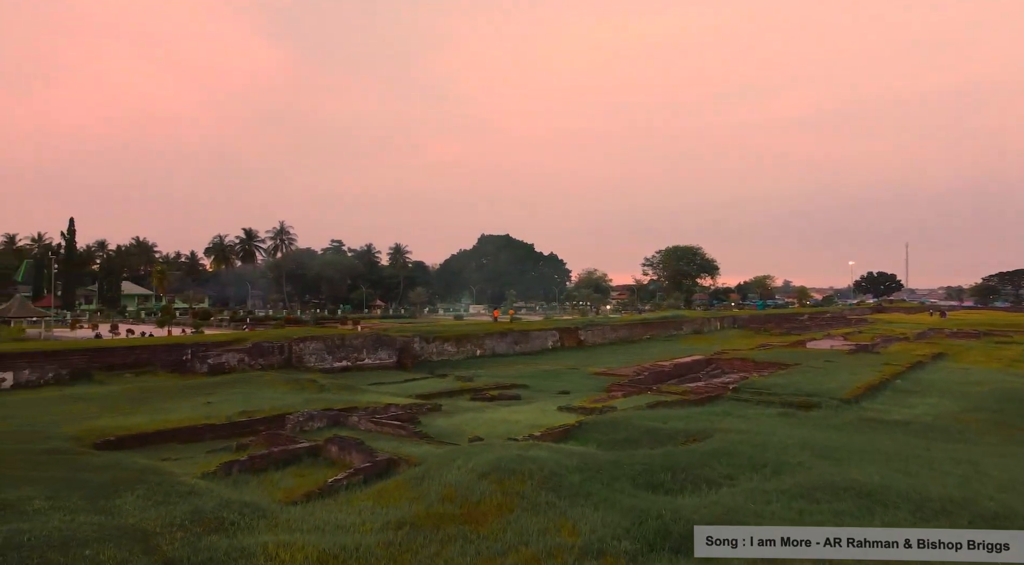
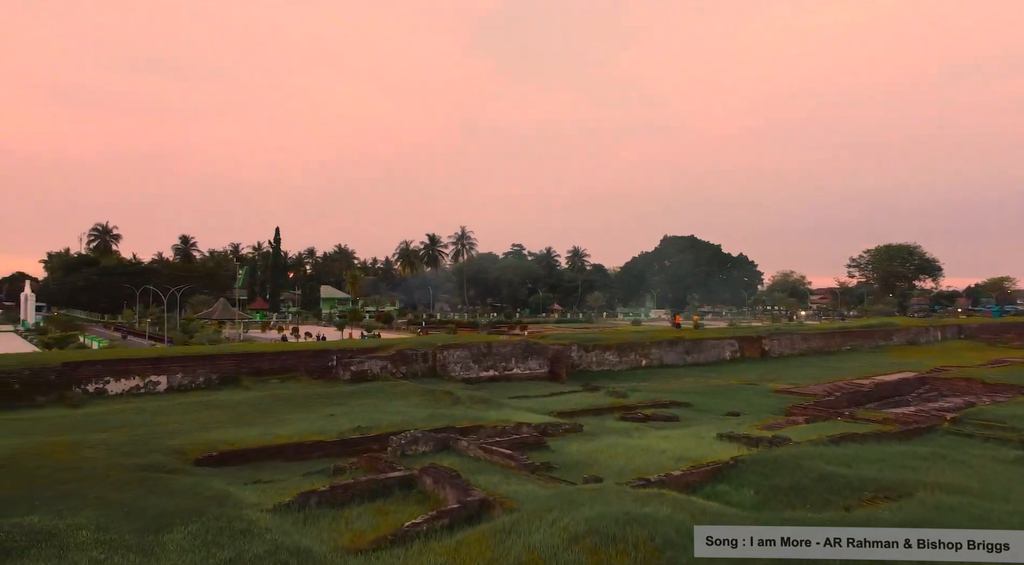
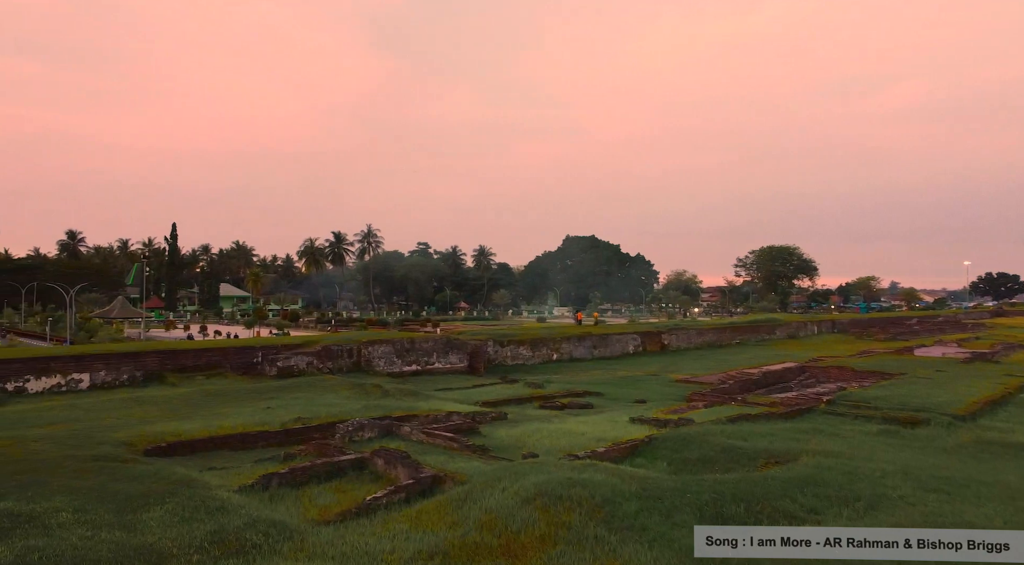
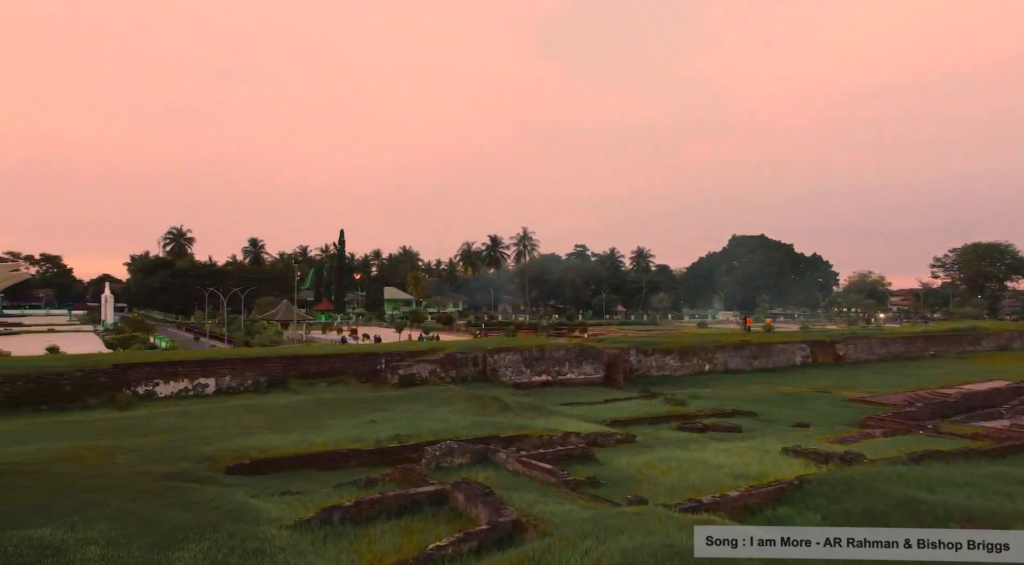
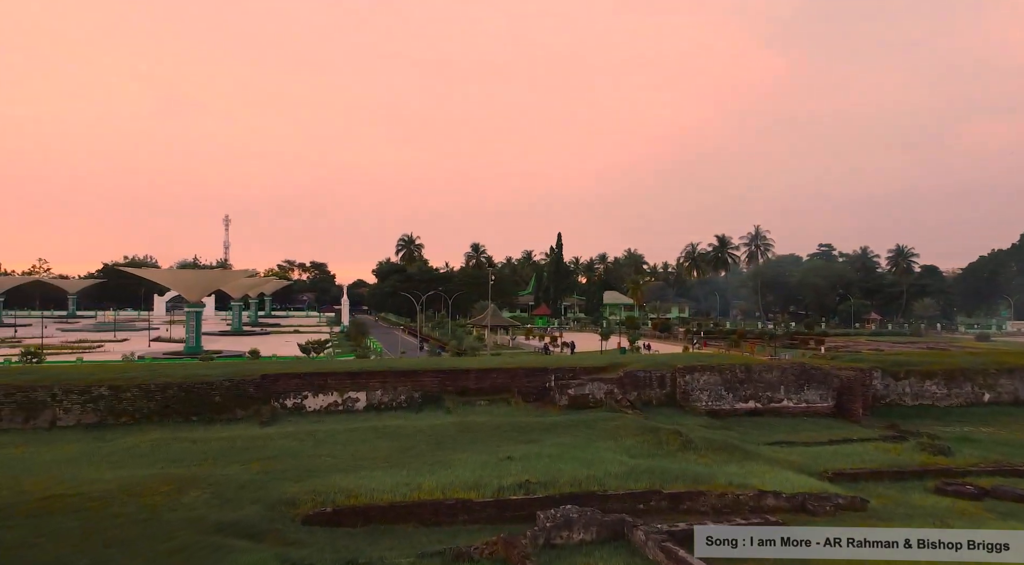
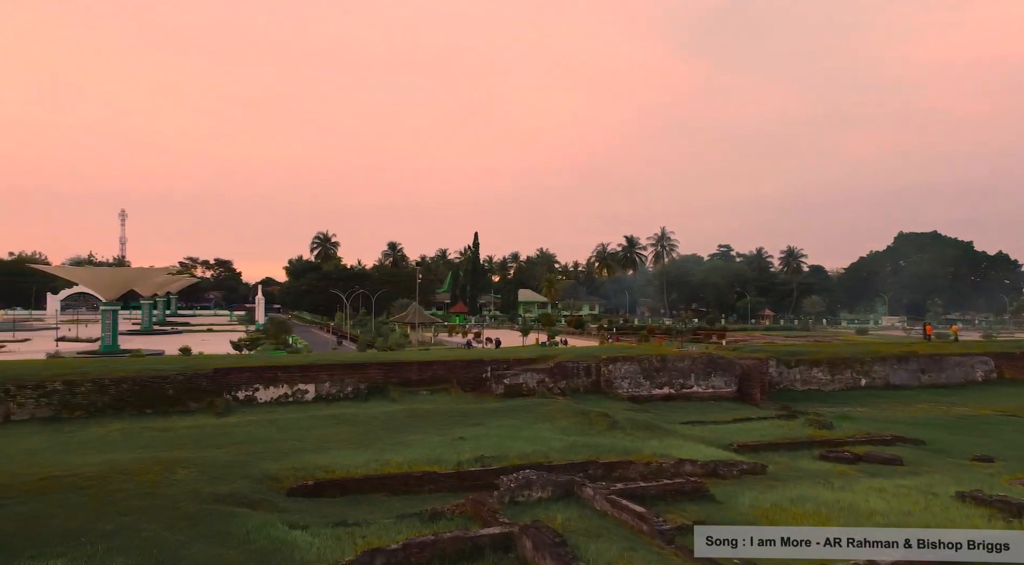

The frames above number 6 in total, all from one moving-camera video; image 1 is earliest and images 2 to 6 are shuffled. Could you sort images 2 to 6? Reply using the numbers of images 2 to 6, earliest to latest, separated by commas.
3, 2, 4, 6, 5
